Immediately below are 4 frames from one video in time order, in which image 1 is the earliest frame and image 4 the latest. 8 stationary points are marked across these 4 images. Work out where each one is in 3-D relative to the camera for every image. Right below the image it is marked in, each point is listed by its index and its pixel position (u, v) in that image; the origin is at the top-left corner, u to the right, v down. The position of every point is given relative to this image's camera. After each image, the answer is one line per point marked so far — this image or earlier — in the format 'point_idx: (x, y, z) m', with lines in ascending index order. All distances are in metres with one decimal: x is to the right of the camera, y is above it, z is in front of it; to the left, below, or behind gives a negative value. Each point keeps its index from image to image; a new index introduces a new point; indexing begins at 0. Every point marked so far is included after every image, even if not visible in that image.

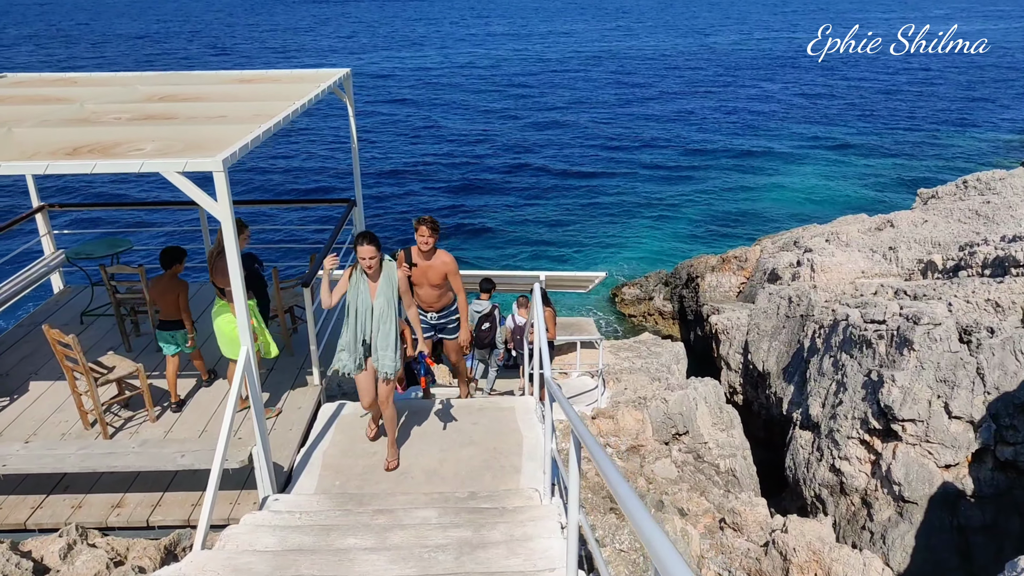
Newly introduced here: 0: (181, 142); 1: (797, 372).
0: (-1.7, +0.8, +4.2) m
1: (+3.9, -1.1, +10.9) m
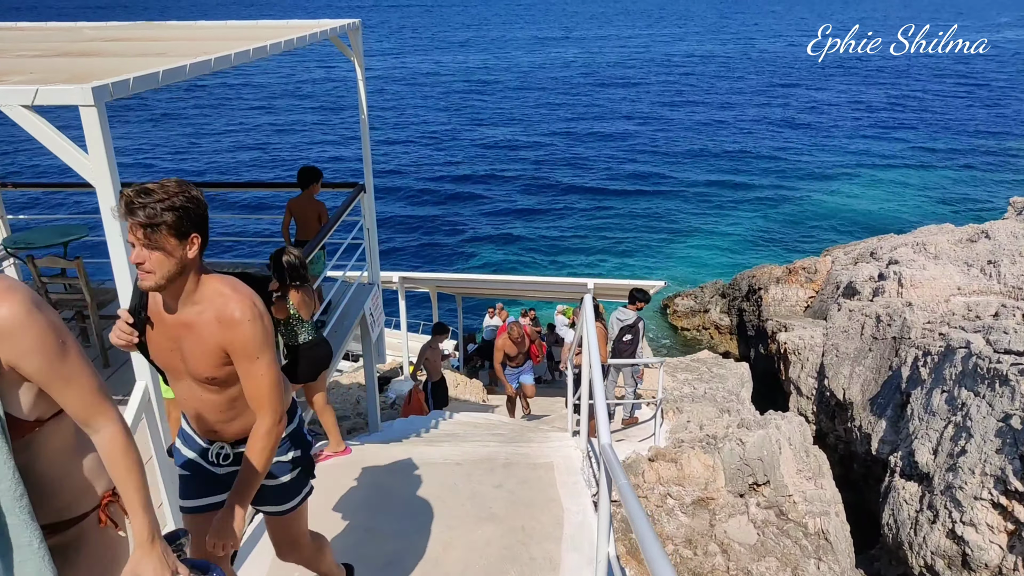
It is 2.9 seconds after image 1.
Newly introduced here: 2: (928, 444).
0: (-1.6, +0.8, +2.8) m
1: (+4.4, -1.3, +9.2) m
2: (+3.8, -1.4, +7.3) m
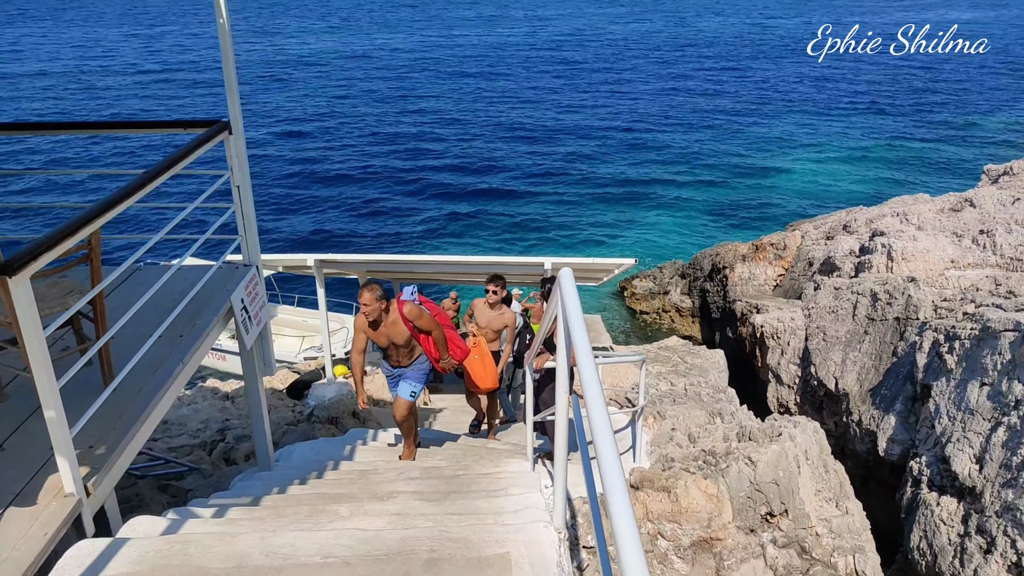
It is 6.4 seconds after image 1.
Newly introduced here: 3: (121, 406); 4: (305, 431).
0: (-1.7, +0.8, +1.1) m
1: (+3.8, -1.1, +7.9) m
2: (+3.3, -1.2, +5.9) m
3: (-1.5, -0.5, +3.1) m
4: (-1.8, -1.2, +6.9) m
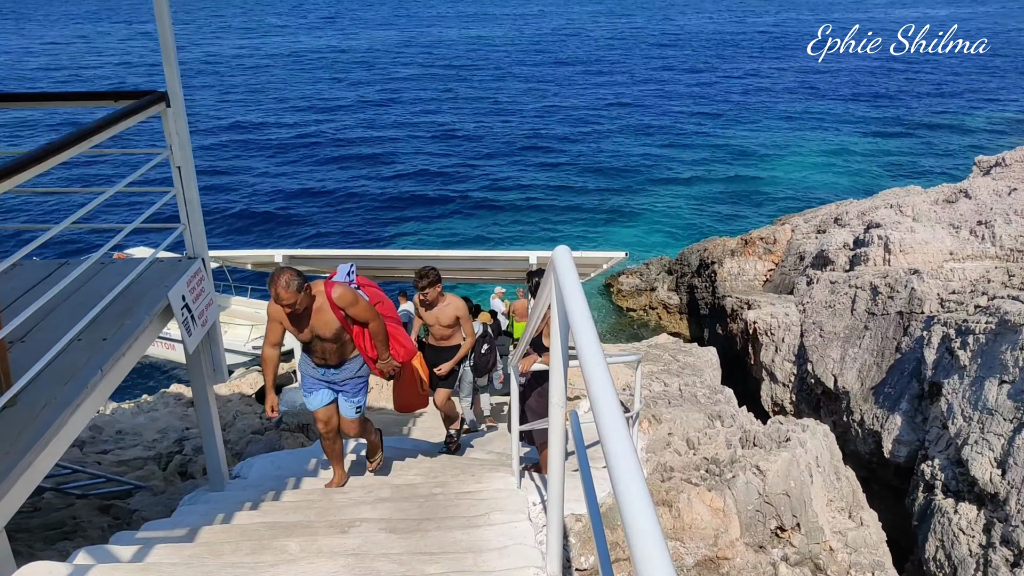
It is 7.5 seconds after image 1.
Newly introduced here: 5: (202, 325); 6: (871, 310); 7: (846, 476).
0: (-1.8, +0.8, +0.5) m
1: (+3.7, -1.0, +7.5) m
2: (+3.2, -1.1, +5.4) m
3: (-1.6, -0.4, +2.6) m
4: (-1.9, -1.2, +6.4) m
5: (-1.5, -0.2, +3.8) m
6: (+3.9, -0.2, +8.7) m
7: (+2.2, -1.2, +5.2) m
